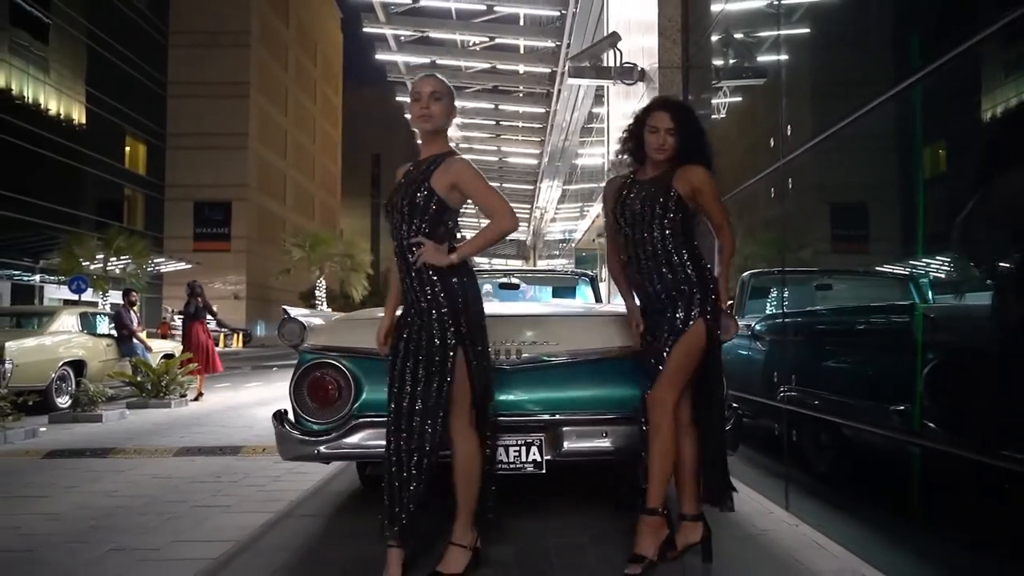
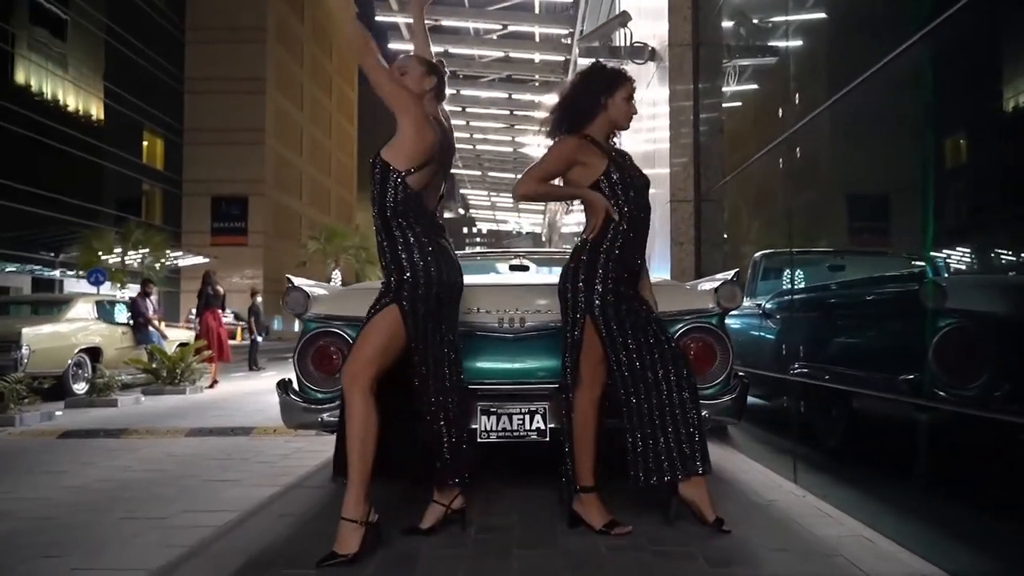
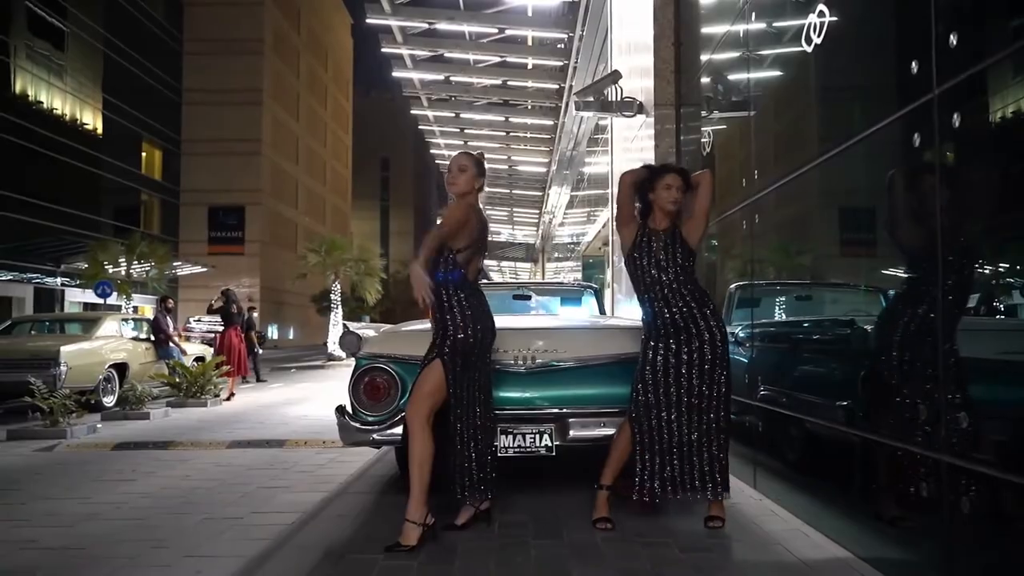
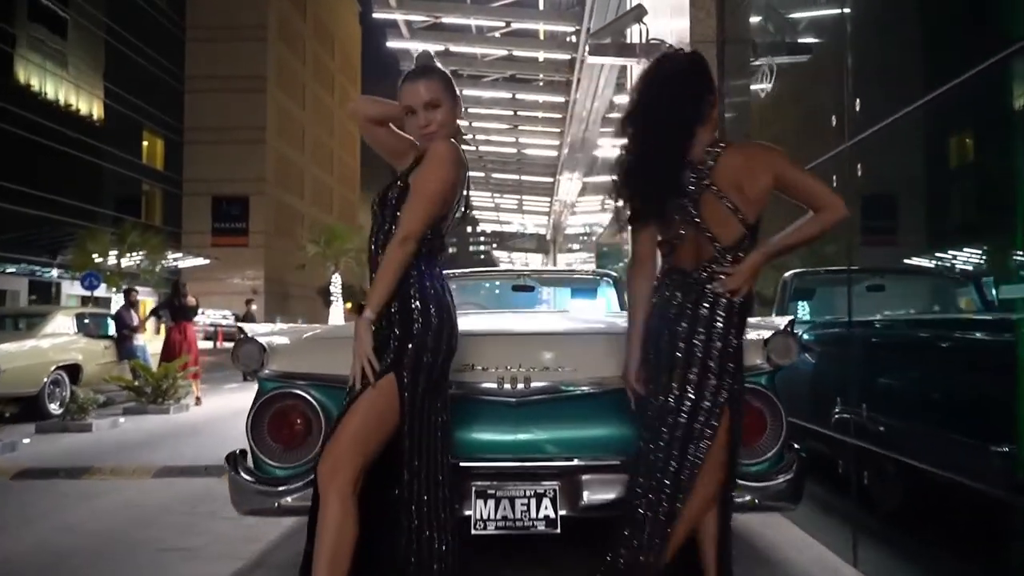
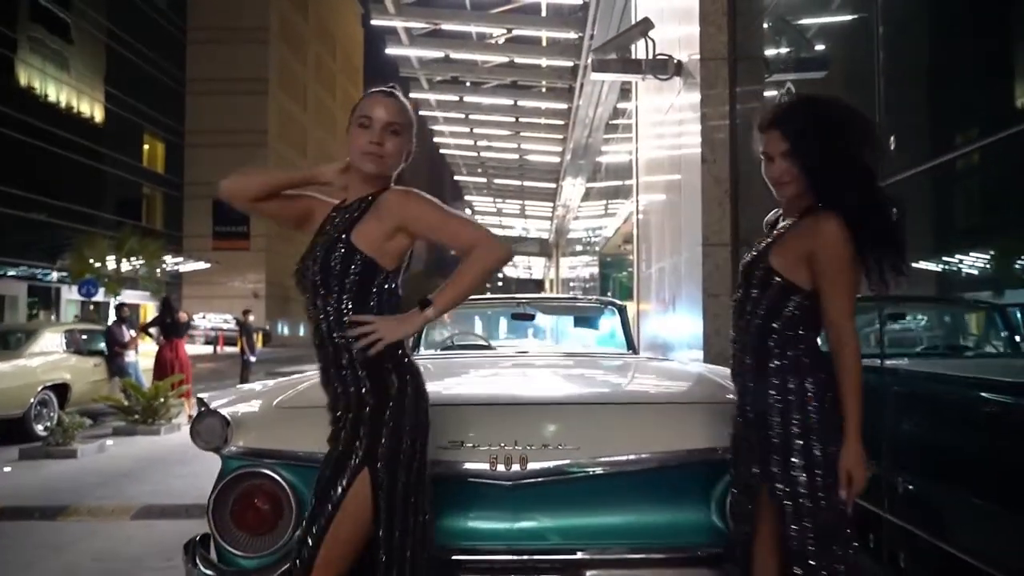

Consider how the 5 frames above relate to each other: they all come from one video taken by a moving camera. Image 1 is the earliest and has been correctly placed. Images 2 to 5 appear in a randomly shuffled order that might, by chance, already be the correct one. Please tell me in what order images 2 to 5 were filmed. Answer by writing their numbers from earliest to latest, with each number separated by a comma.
3, 2, 4, 5
